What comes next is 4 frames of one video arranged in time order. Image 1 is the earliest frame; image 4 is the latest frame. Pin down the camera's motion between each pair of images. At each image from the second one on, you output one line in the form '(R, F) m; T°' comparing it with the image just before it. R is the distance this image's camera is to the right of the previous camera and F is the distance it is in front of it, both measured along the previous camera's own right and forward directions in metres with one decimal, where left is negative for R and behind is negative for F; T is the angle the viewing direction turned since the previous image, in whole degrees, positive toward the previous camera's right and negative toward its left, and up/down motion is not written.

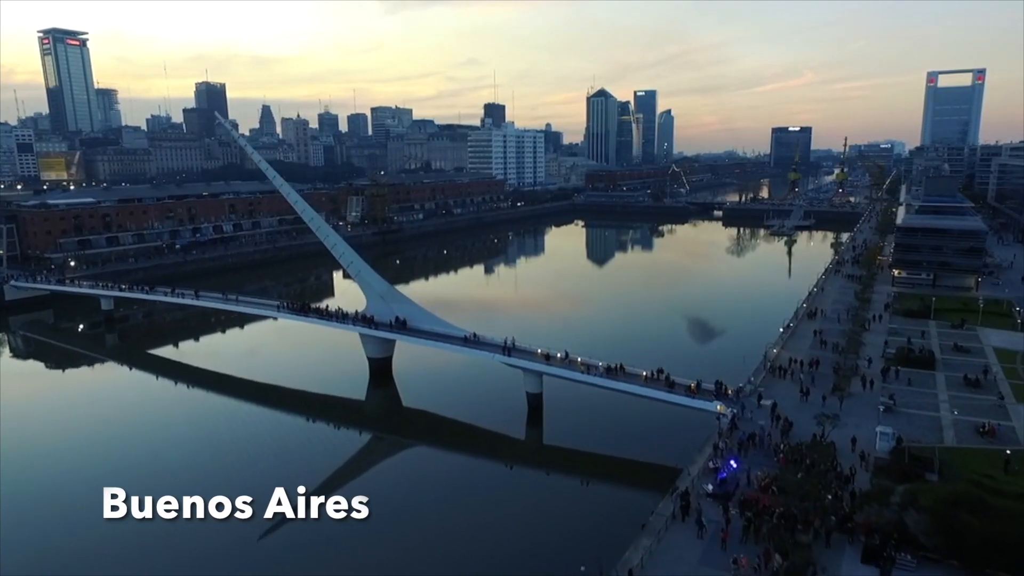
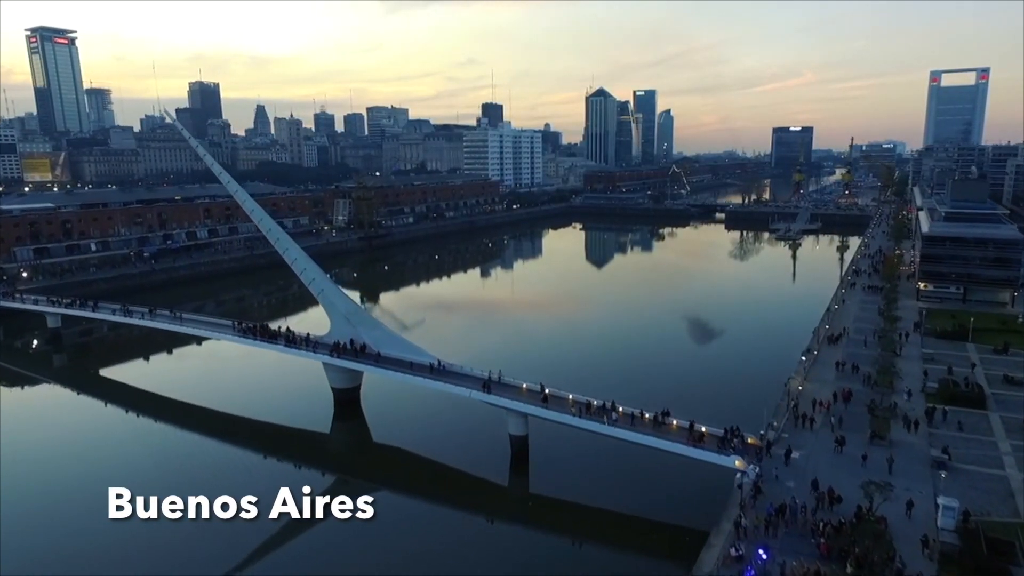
(+0.4, +2.2) m; 0°
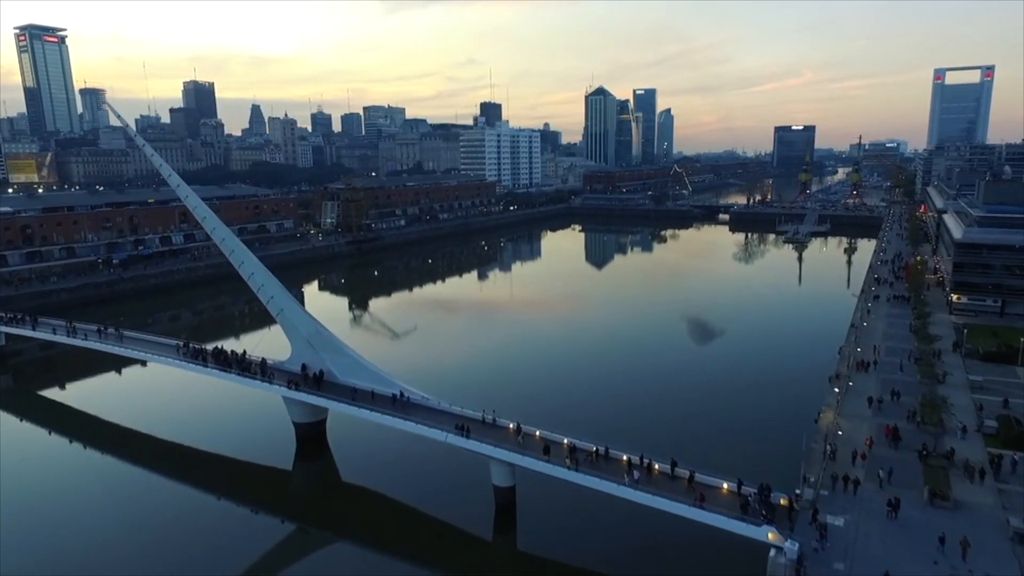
(+0.3, +2.0) m; 0°
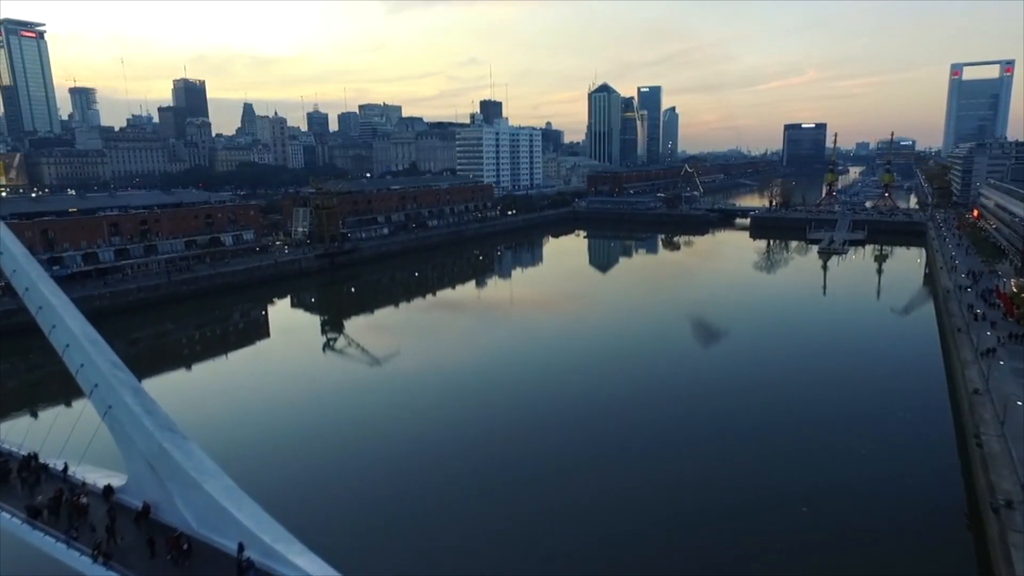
(+0.4, +5.5) m; 0°
